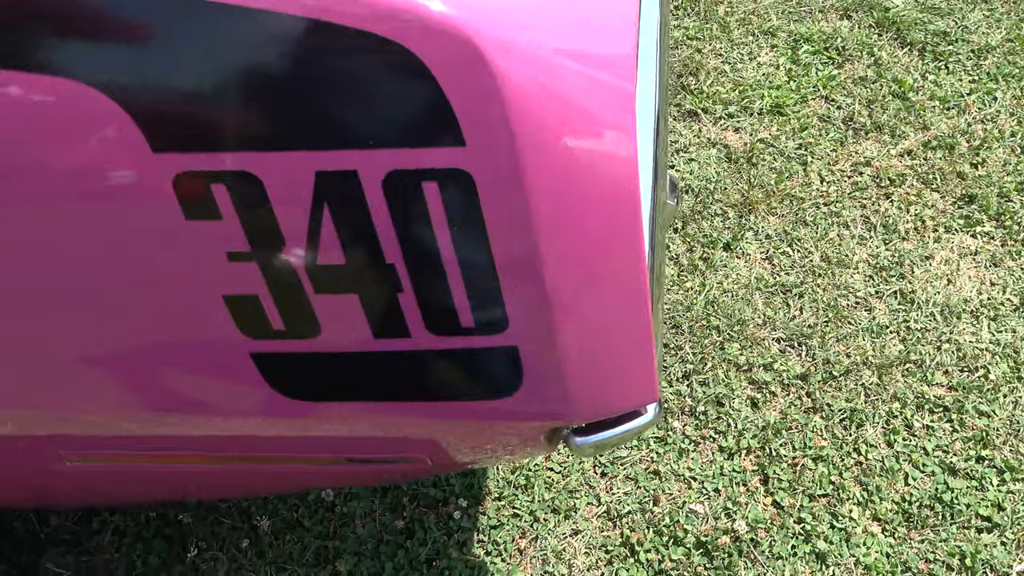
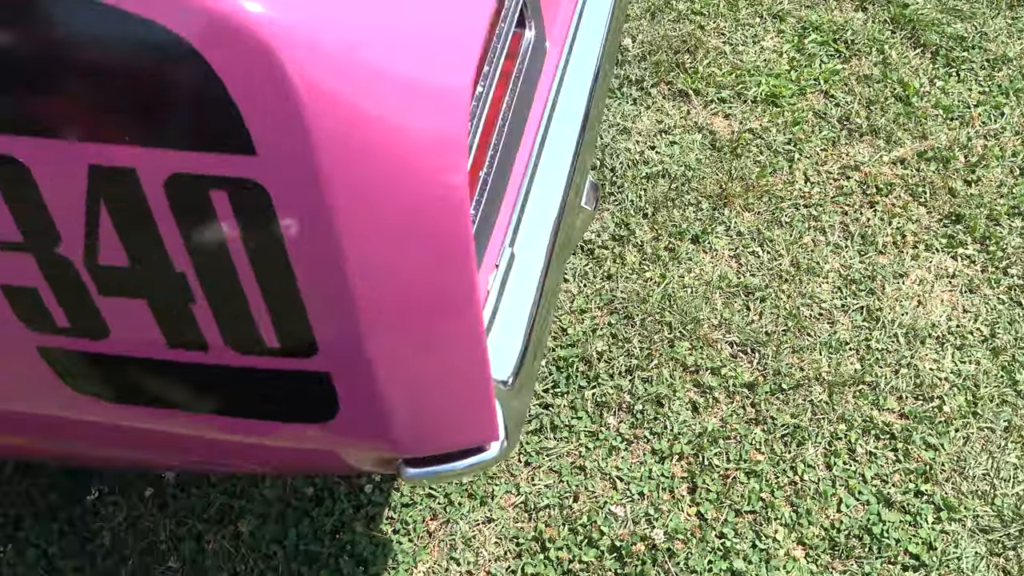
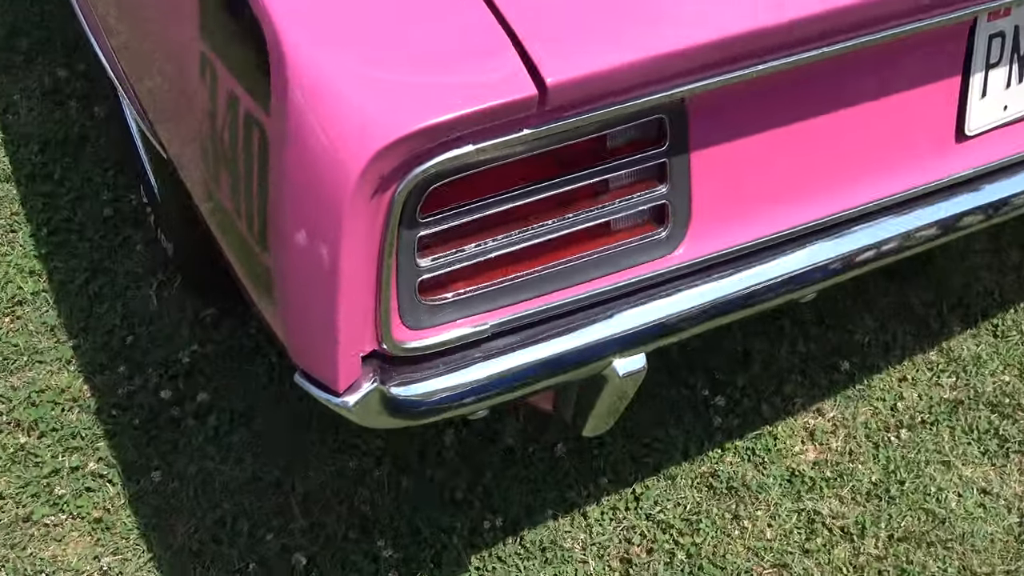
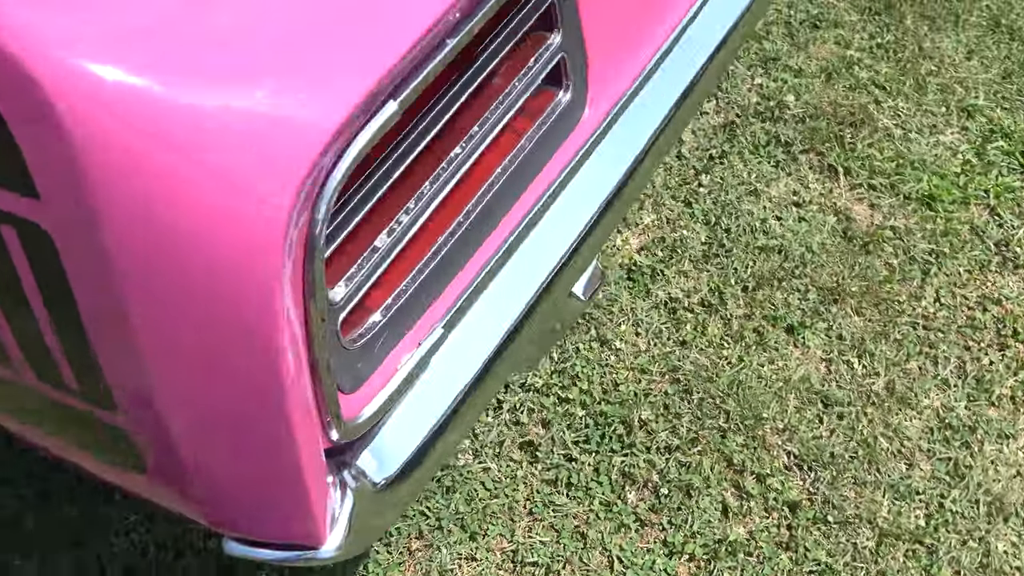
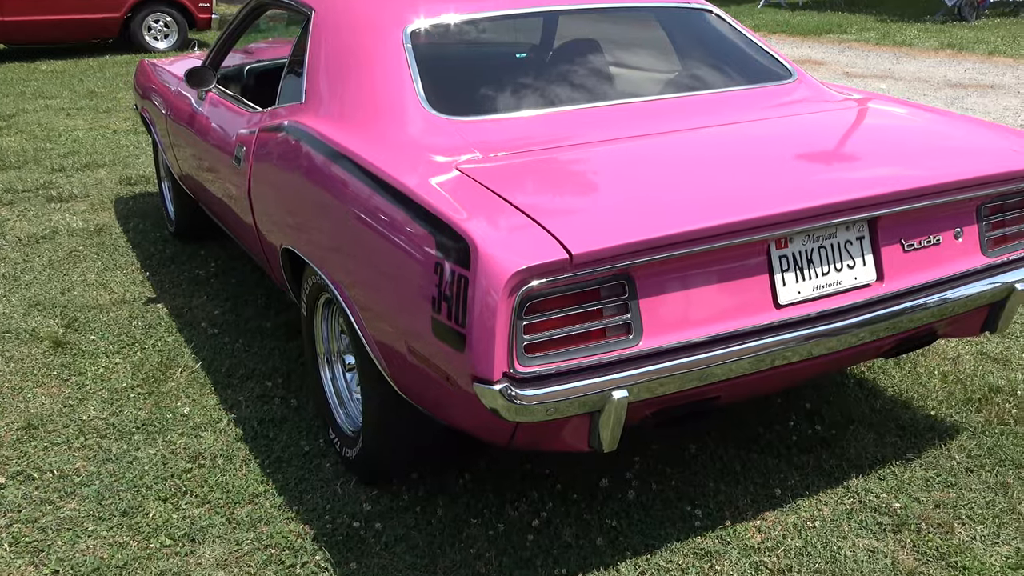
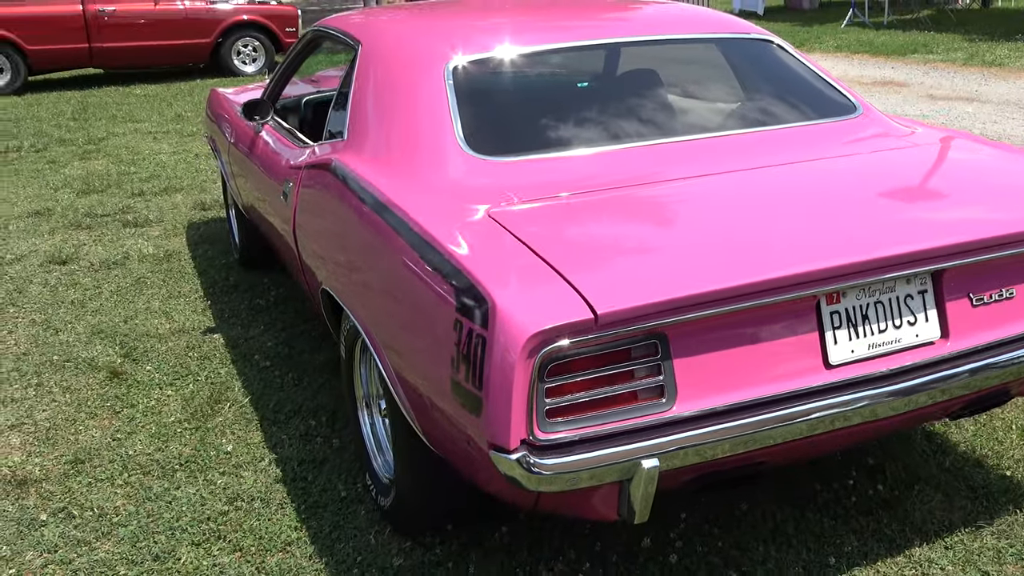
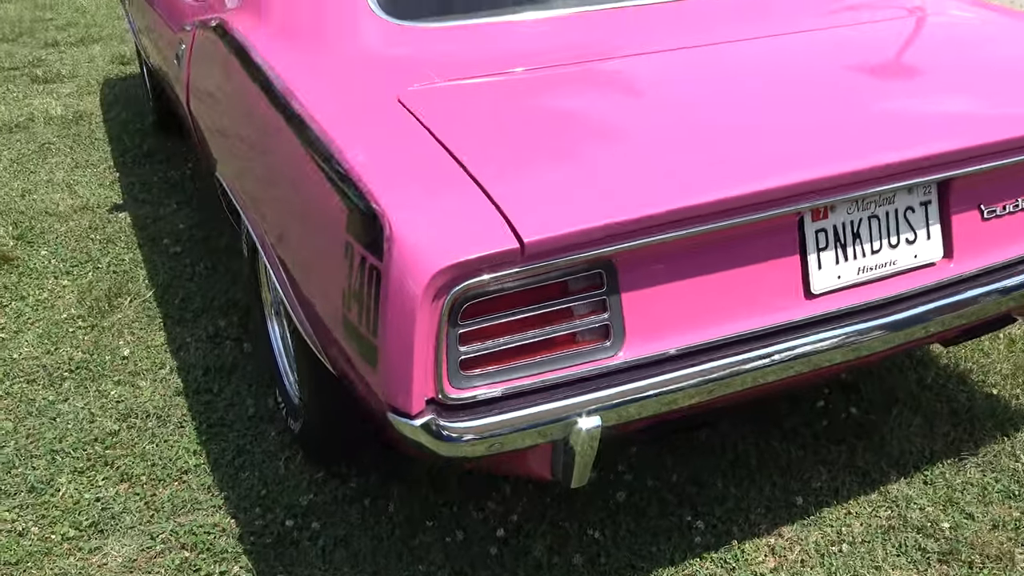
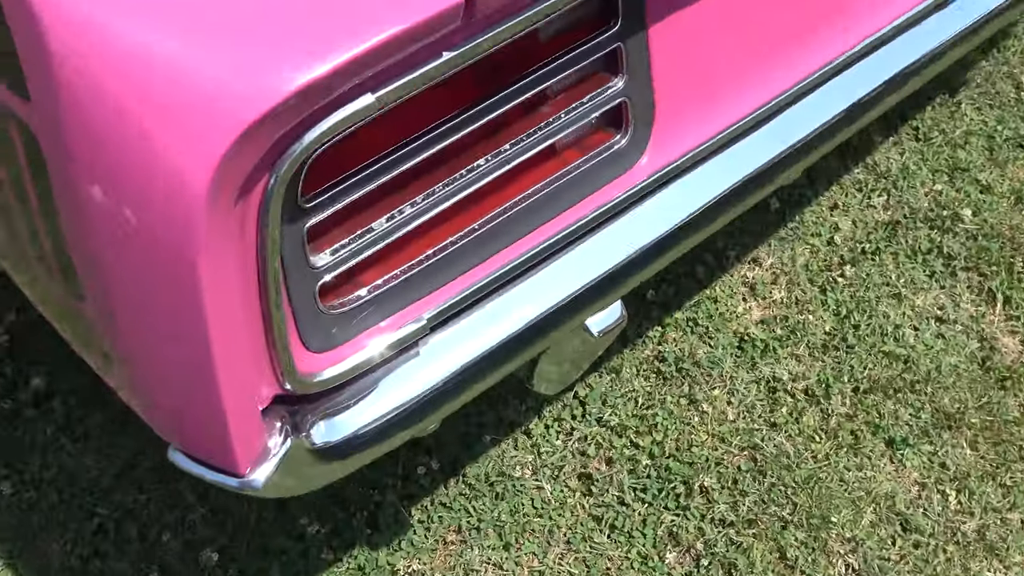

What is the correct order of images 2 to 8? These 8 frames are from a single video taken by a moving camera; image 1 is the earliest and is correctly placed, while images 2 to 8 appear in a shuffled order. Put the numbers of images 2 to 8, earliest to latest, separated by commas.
2, 4, 8, 3, 7, 6, 5
